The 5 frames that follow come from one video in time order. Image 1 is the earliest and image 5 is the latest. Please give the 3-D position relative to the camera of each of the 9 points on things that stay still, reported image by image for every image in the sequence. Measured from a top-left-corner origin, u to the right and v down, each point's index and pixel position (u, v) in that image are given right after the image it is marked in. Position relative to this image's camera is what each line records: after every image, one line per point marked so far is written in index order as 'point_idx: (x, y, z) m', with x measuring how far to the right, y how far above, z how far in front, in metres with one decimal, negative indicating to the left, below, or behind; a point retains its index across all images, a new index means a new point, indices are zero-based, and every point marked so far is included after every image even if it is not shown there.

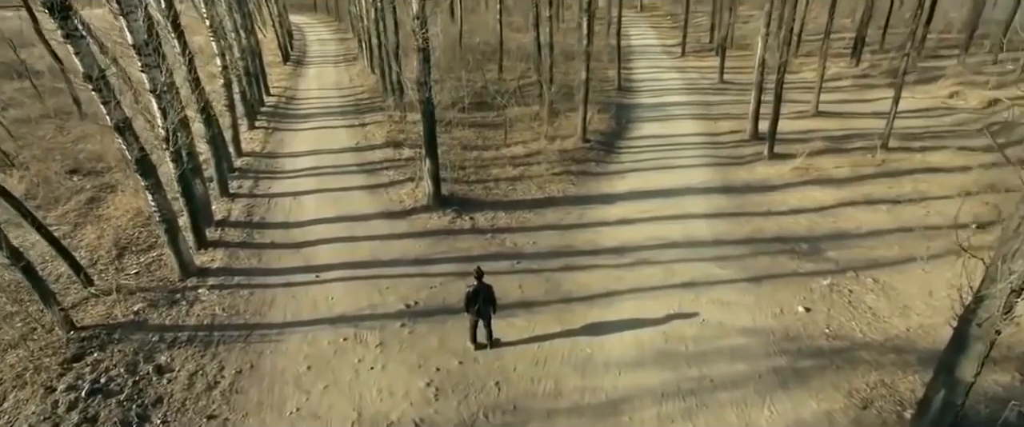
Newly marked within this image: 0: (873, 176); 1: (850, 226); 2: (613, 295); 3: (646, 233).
0: (+10.1, +1.1, +17.2) m
1: (+7.4, -0.3, +13.5) m
2: (+1.7, -1.4, +10.5) m
3: (+3.0, -0.4, +13.4) m
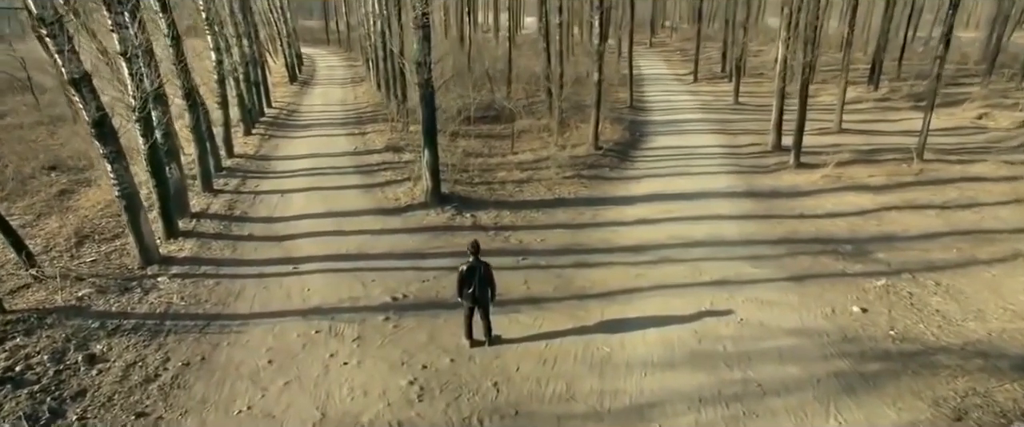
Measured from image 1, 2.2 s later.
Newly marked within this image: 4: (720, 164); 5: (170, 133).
0: (+10.3, +0.8, +15.8) m
1: (+7.5, -0.3, +12.0) m
2: (+1.8, -1.2, +9.1) m
3: (+3.1, -0.4, +12.0) m
4: (+6.5, +1.6, +19.4) m
5: (-7.0, +1.7, +12.8) m
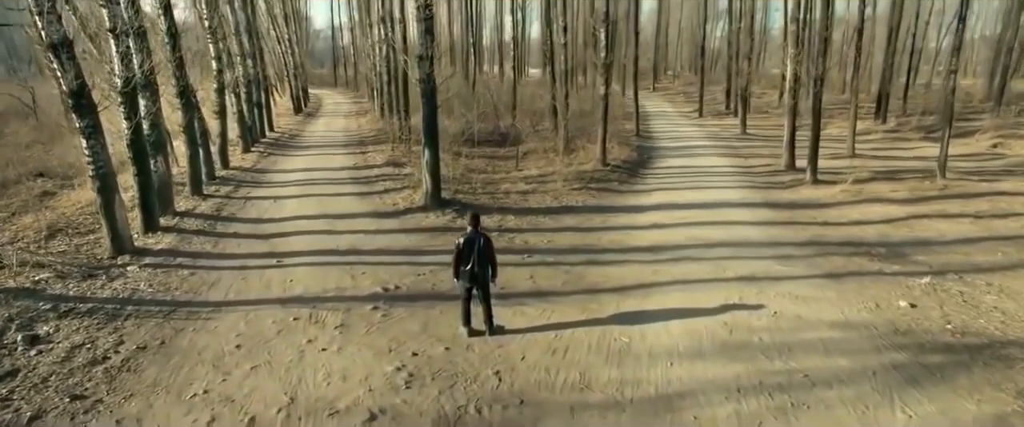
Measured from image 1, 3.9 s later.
0: (+10.4, +0.4, +15.0) m
1: (+7.6, -0.4, +11.1) m
2: (+1.9, -1.0, +8.2) m
3: (+3.1, -0.4, +11.2) m
4: (+6.7, +1.0, +18.7) m
5: (-6.9, +1.7, +12.1) m
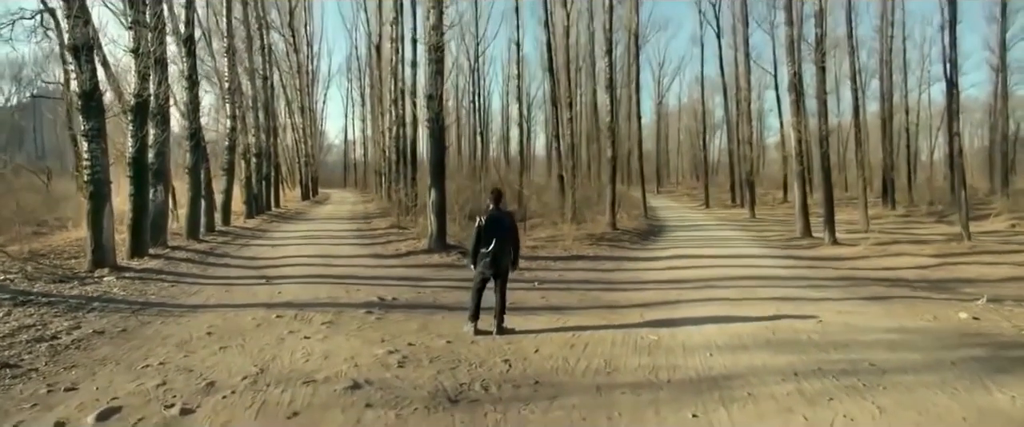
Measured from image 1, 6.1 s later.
0: (+10.6, -0.9, +14.2) m
1: (+7.7, -1.0, +10.3) m
2: (+2.0, -1.1, +7.4) m
3: (+3.3, -1.0, +10.4) m
4: (+6.9, -0.9, +18.0) m
5: (-6.7, +1.1, +11.7) m
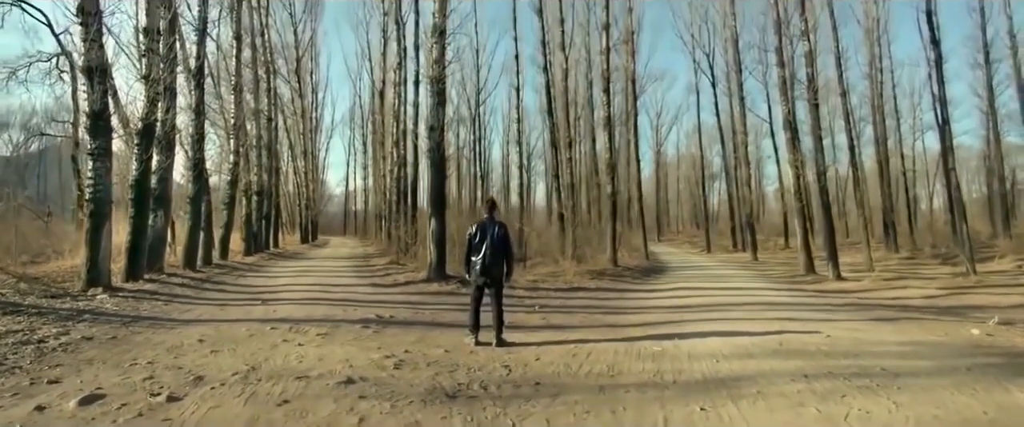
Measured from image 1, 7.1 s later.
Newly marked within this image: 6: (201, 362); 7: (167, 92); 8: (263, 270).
0: (+10.6, -1.7, +14.1) m
1: (+7.7, -1.5, +10.2) m
2: (+2.0, -1.3, +7.2) m
3: (+3.3, -1.4, +10.2) m
4: (+6.9, -1.9, +17.8) m
5: (-6.7, +0.6, +11.7) m
6: (-2.2, -1.1, +4.4) m
7: (-6.4, +2.2, +11.2) m
8: (-7.2, -1.6, +18.0) m
